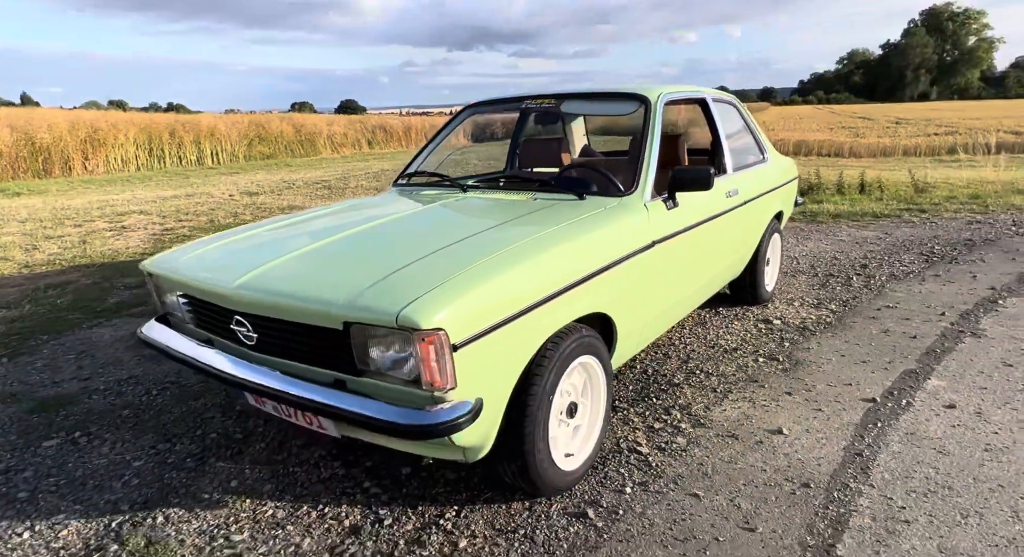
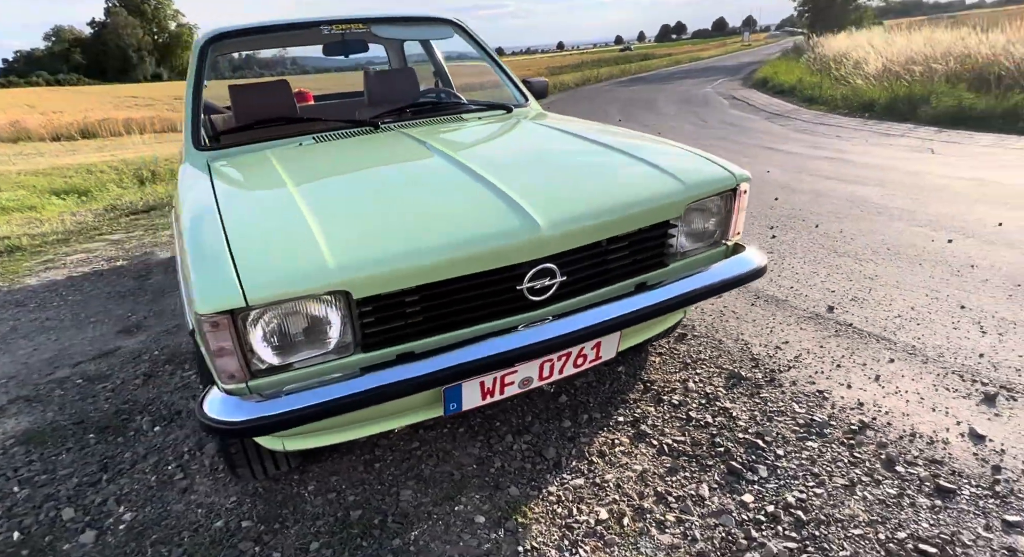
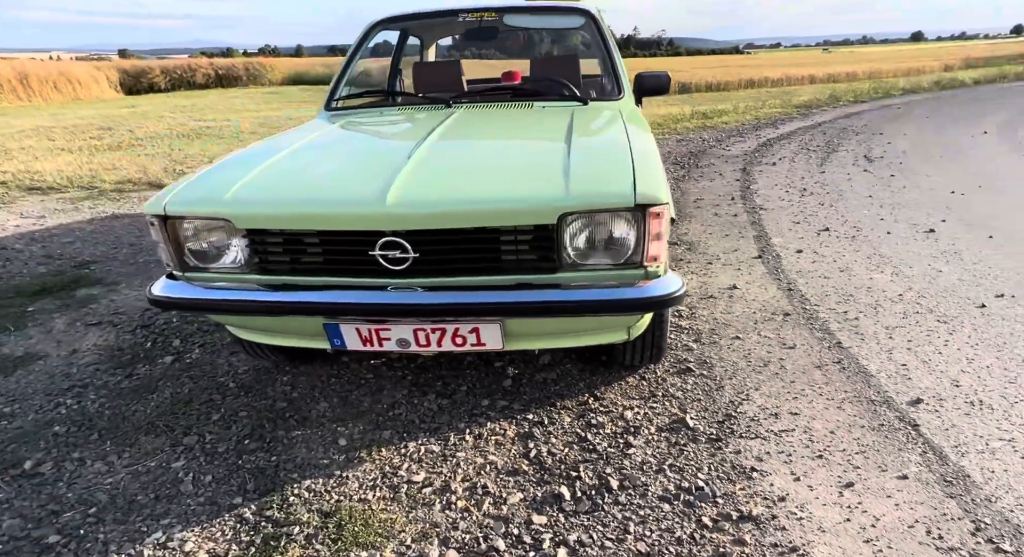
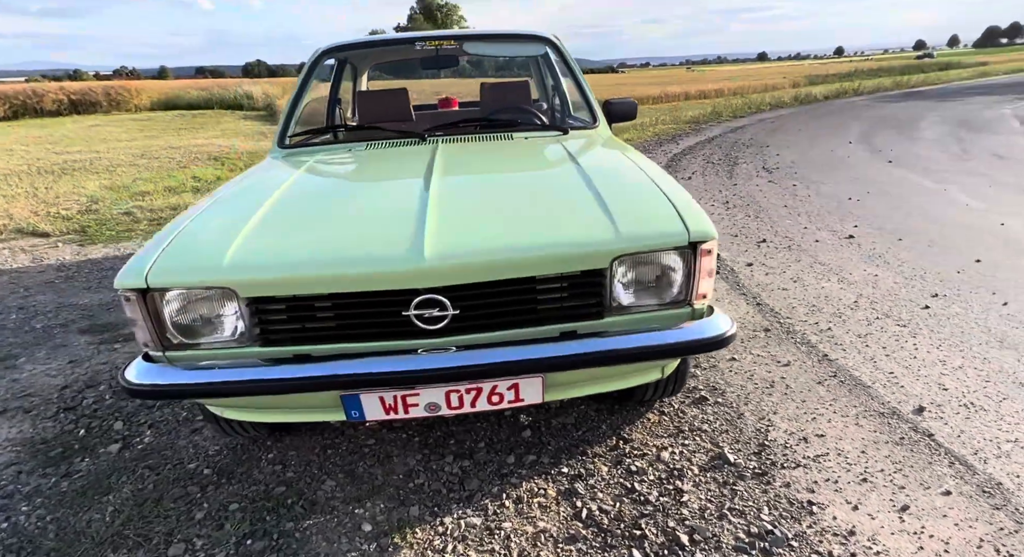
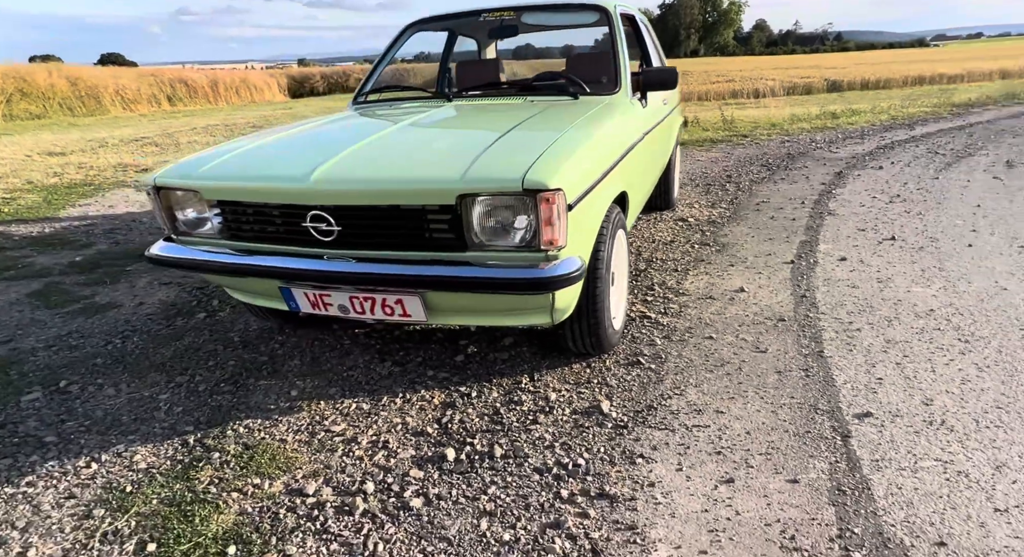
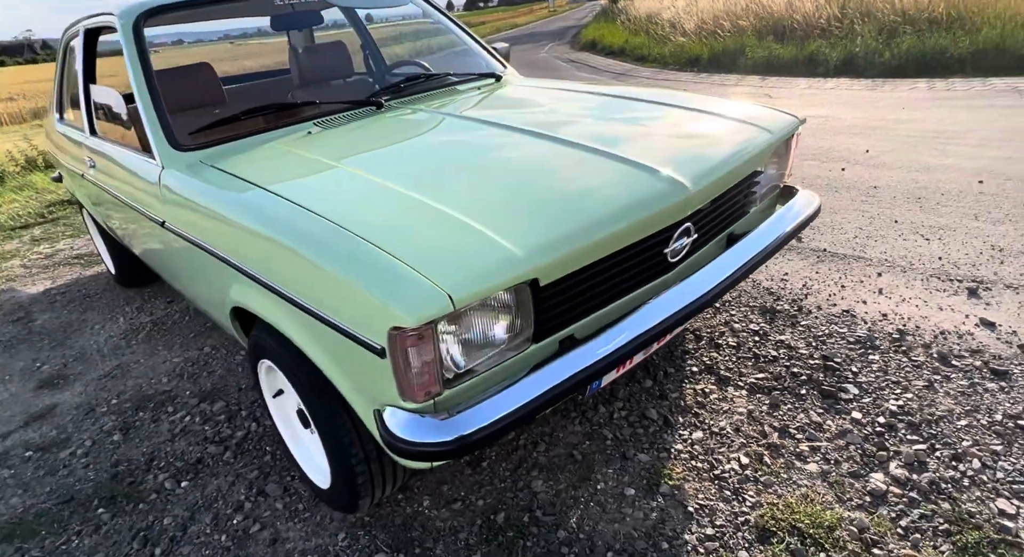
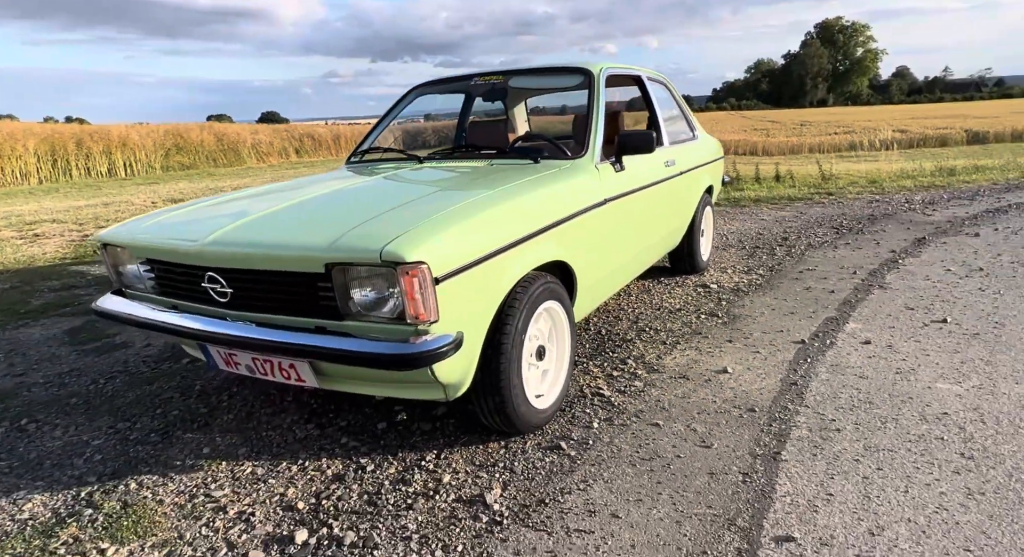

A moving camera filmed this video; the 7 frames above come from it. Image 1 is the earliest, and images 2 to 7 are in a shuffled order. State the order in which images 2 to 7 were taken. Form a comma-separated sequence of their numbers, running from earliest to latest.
7, 5, 3, 4, 2, 6
